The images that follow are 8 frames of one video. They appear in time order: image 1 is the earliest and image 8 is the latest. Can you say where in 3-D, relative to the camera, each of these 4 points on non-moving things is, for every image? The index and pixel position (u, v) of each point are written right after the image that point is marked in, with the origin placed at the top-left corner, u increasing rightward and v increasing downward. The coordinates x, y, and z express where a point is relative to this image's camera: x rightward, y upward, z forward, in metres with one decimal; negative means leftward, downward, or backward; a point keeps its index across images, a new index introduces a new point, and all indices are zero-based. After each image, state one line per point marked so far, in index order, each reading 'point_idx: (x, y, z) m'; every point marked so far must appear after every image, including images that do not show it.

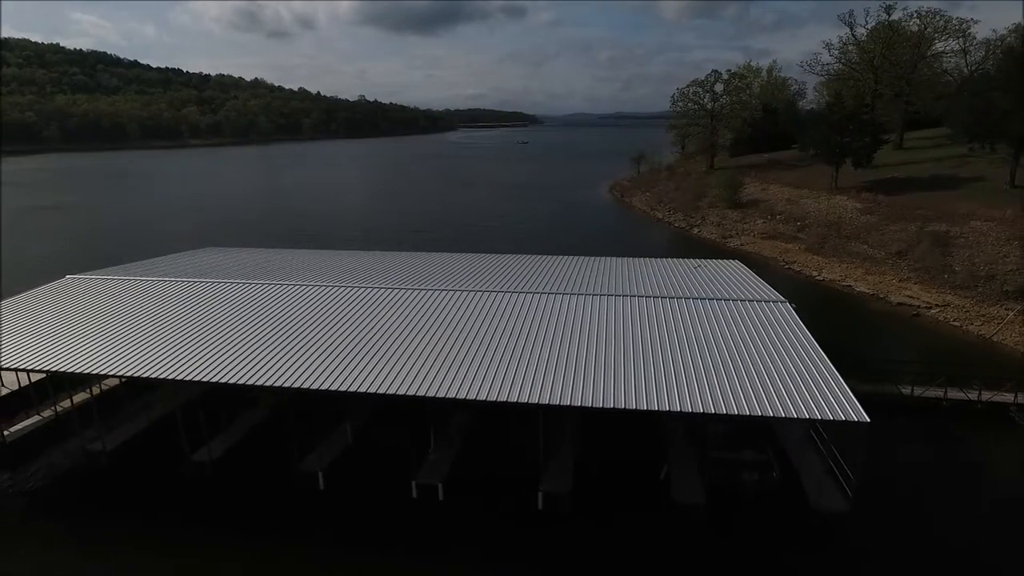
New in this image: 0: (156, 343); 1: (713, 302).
0: (-7.8, -1.2, +14.0) m
1: (+4.7, -0.3, +15.1) m
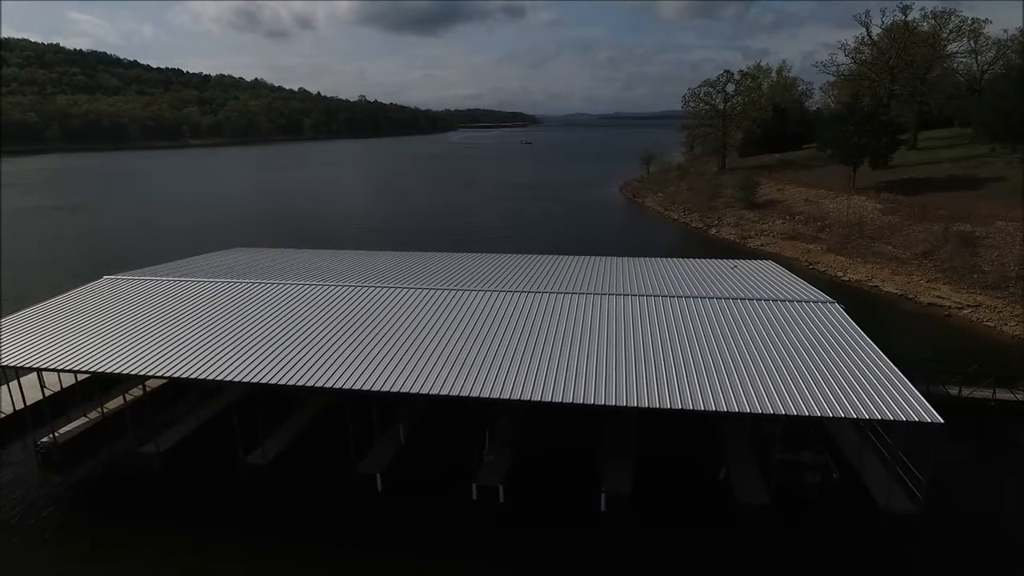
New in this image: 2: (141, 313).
0: (-6.7, -1.3, +14.0) m
1: (+5.8, -0.3, +15.1) m
2: (-9.3, -0.6, +15.9) m
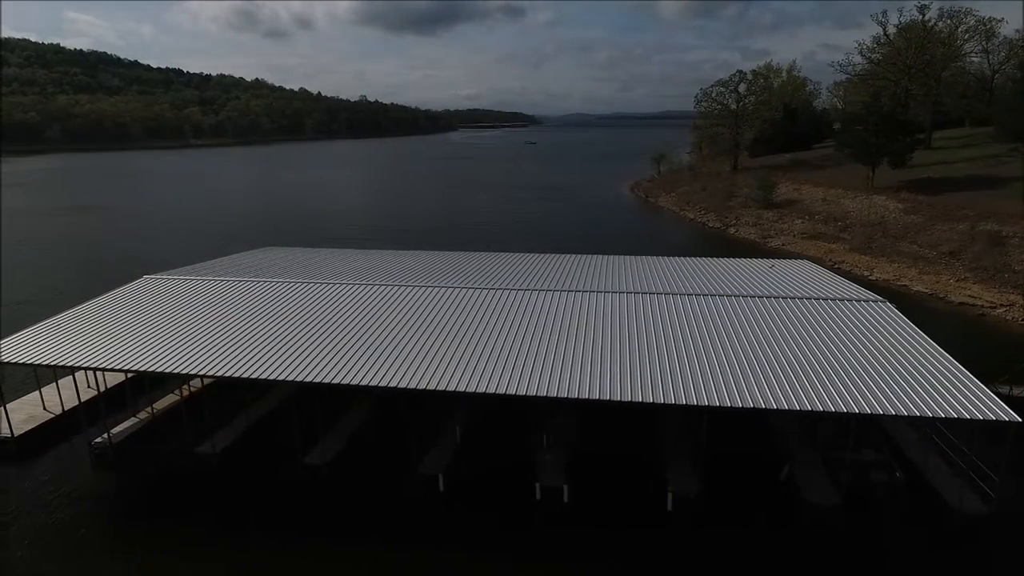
0: (-5.6, -1.2, +13.9) m
1: (+6.9, -0.3, +15.0) m
2: (-8.2, -0.6, +15.8) m
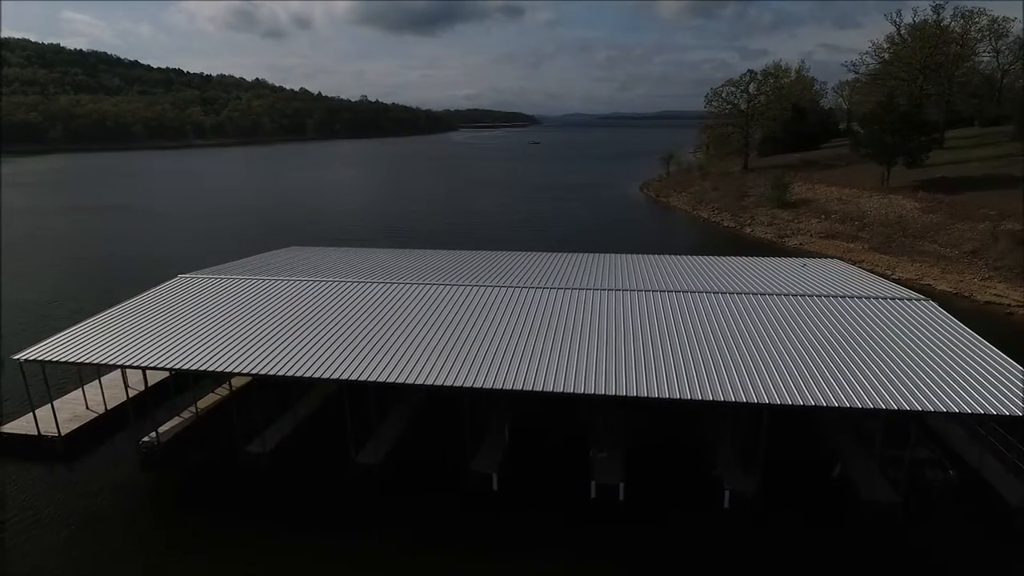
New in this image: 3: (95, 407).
0: (-4.6, -1.2, +13.9) m
1: (+7.9, -0.3, +15.1) m
2: (-7.3, -0.6, +15.8) m
3: (-9.6, -2.7, +14.2) m
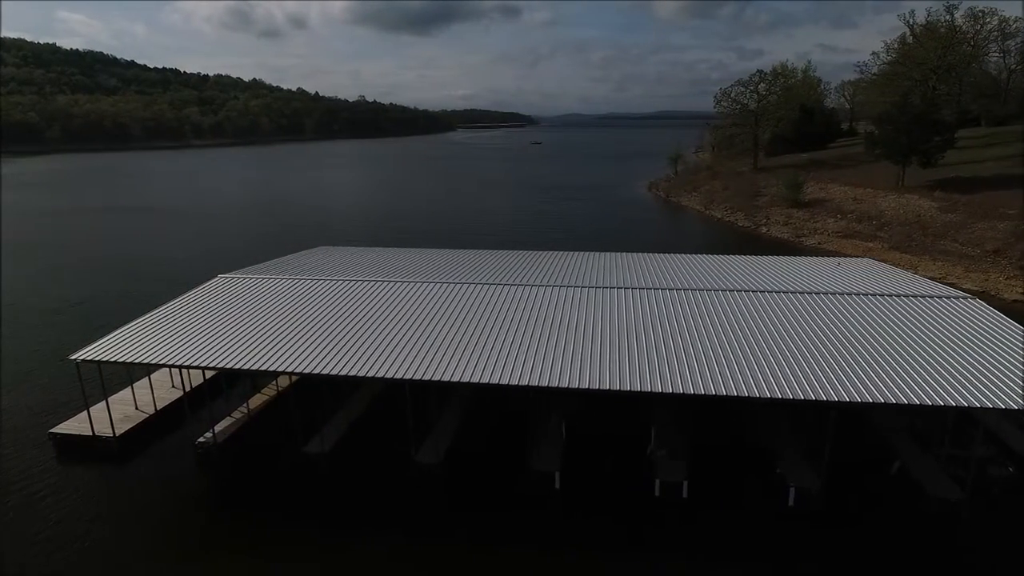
0: (-3.5, -1.2, +14.0) m
1: (+9.0, -0.3, +15.2) m
2: (-6.1, -0.6, +15.8) m
3: (-8.5, -2.8, +14.2) m
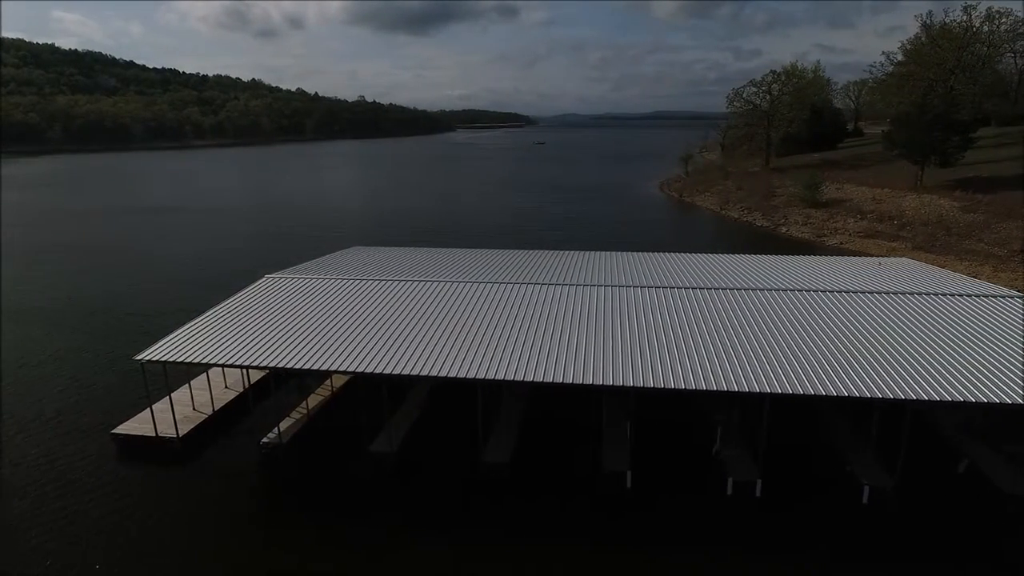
0: (-2.2, -1.2, +14.0) m
1: (+10.3, -0.3, +15.3) m
2: (-4.9, -0.6, +15.9) m
3: (-7.2, -2.8, +14.3) m
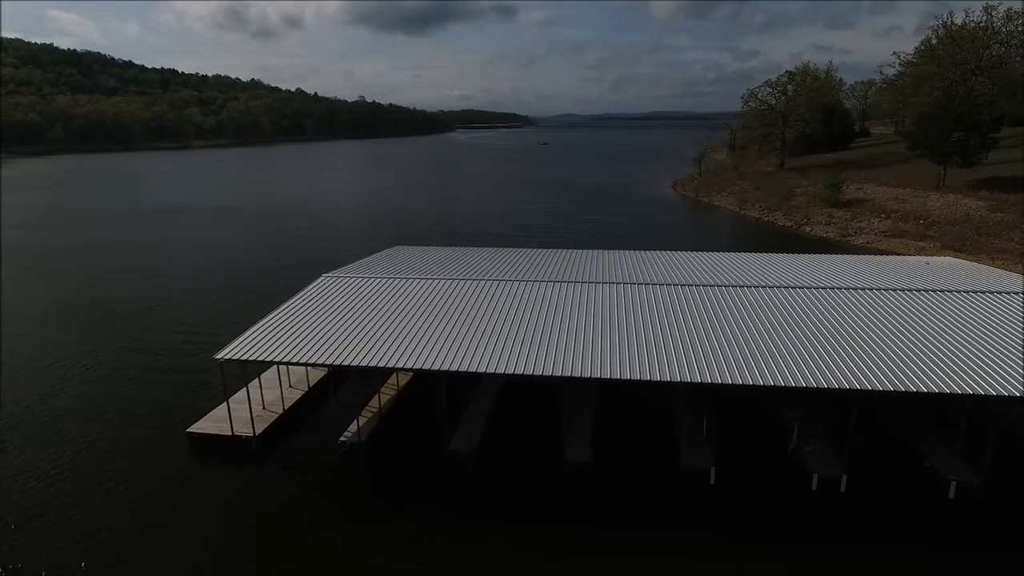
0: (-0.7, -1.2, +14.1) m
1: (+11.9, -0.2, +15.4) m
2: (-3.3, -0.6, +16.0) m
3: (-5.6, -2.7, +14.3) m
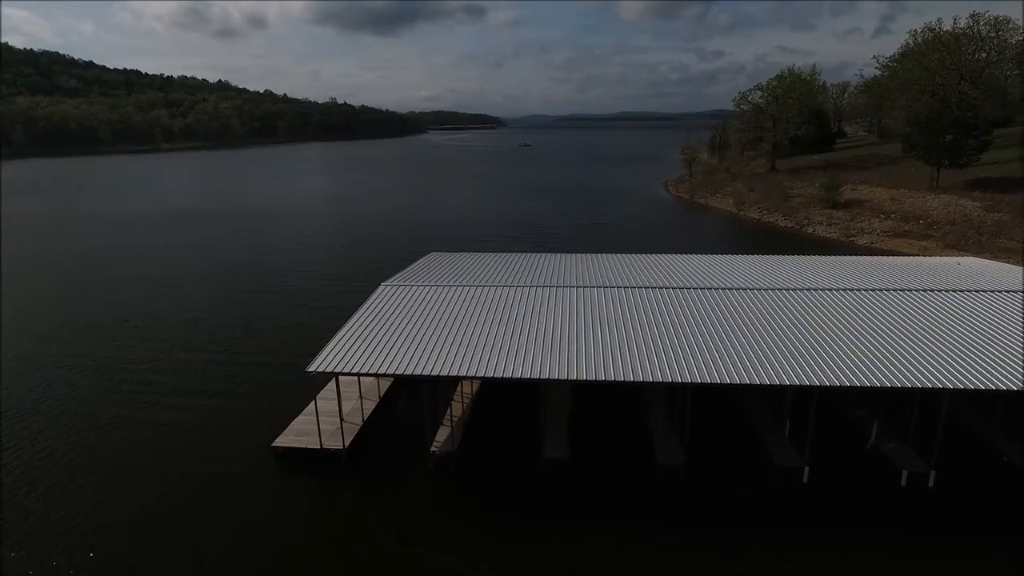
0: (+1.1, -1.4, +14.3) m
1: (+13.6, -0.2, +16.2) m
2: (-1.6, -0.8, +16.1) m
3: (-3.8, -3.0, +14.3) m
